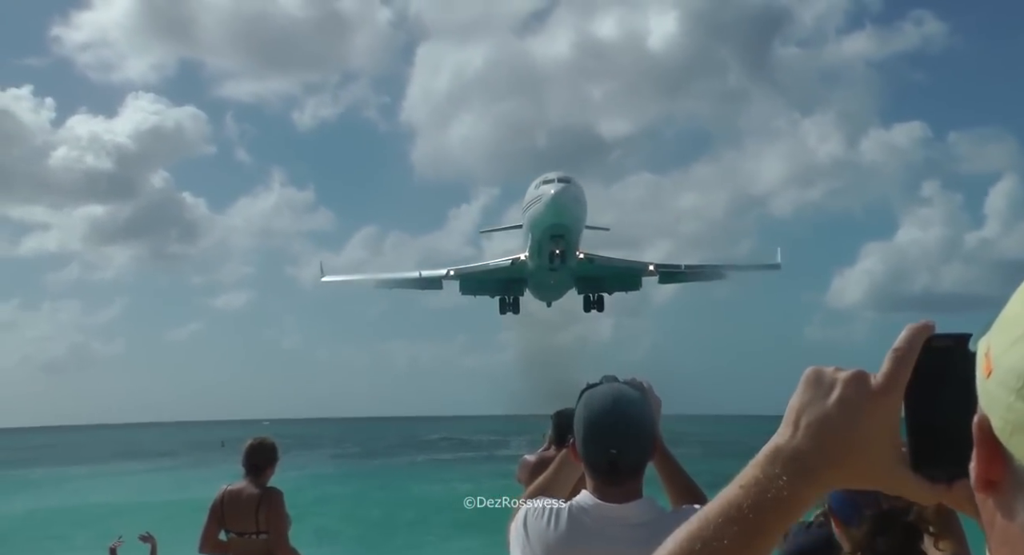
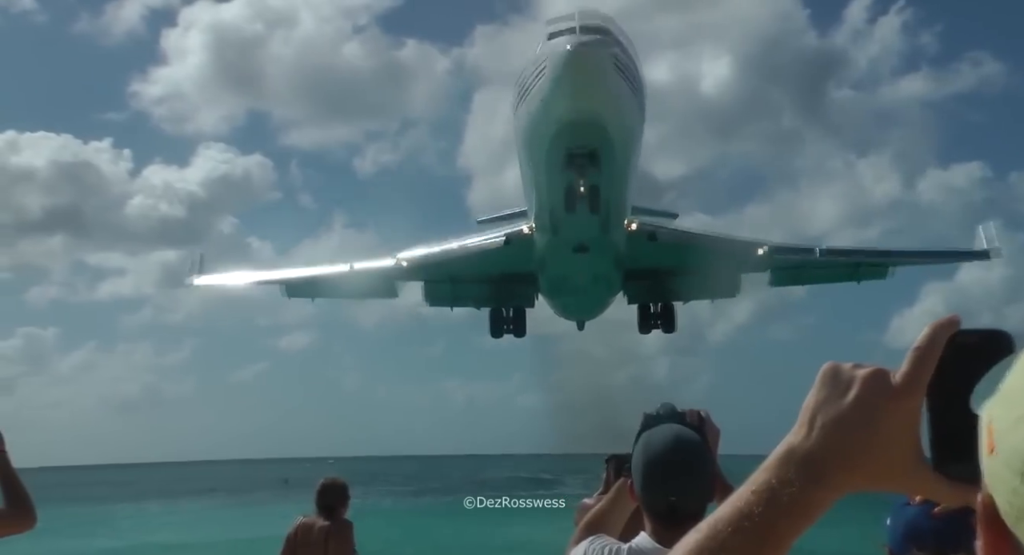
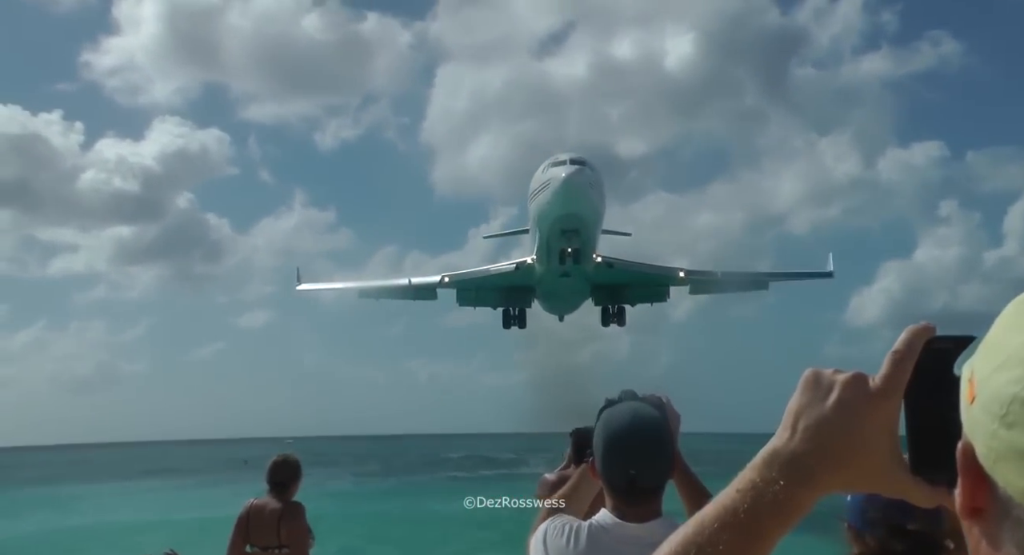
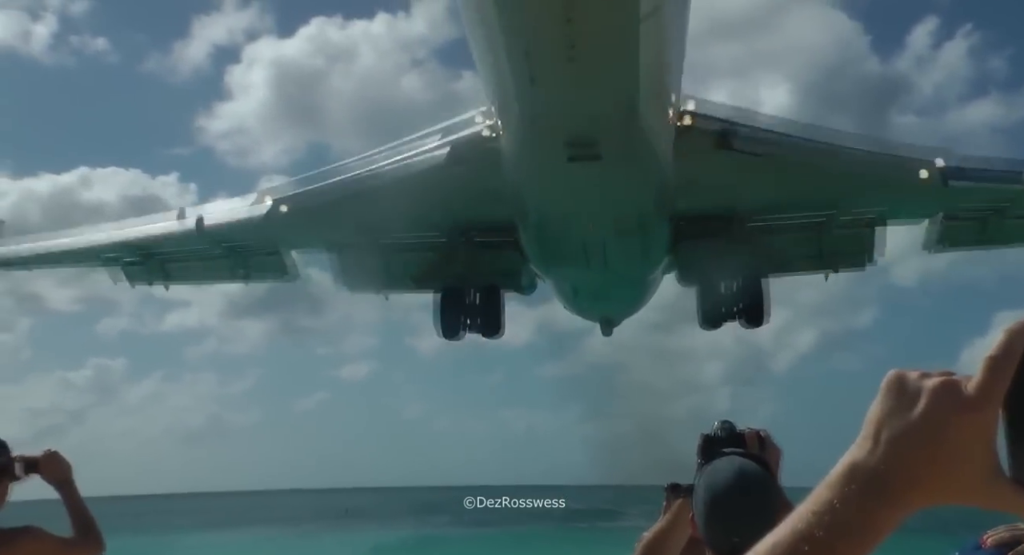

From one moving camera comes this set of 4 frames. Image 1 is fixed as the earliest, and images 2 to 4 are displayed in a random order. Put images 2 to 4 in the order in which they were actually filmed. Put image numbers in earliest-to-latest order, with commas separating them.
3, 2, 4
